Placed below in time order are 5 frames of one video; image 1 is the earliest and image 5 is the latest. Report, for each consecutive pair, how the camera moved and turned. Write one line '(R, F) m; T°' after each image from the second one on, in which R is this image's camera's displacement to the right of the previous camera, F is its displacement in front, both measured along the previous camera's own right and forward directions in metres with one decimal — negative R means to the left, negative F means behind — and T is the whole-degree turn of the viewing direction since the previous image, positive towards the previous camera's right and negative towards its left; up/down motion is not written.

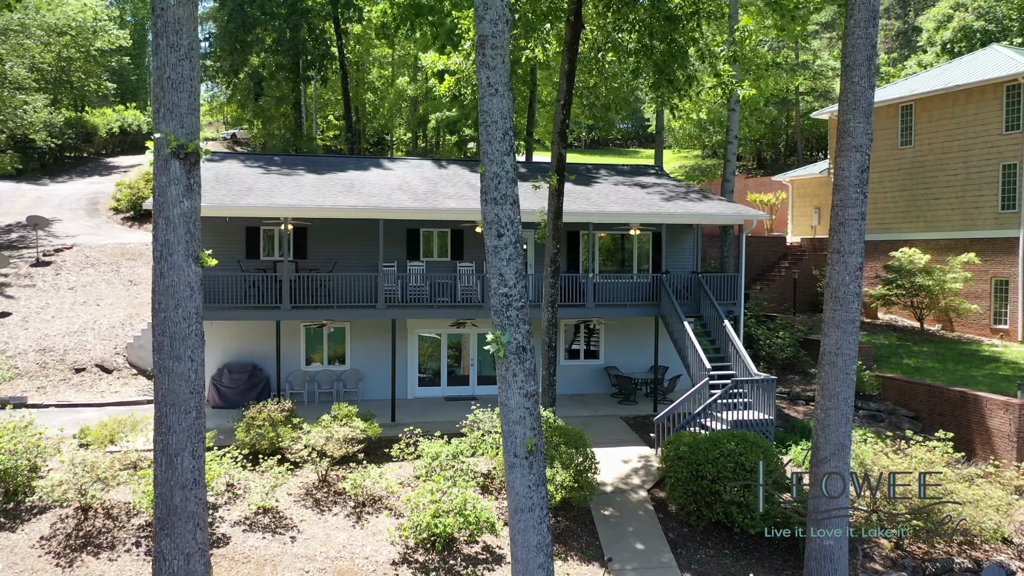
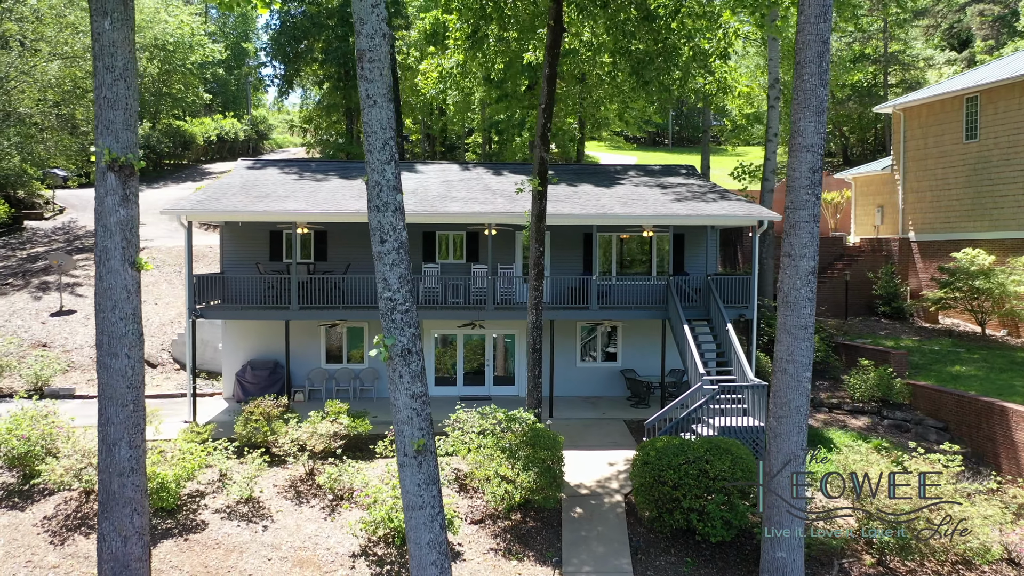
(+1.6, 0.0) m; -6°
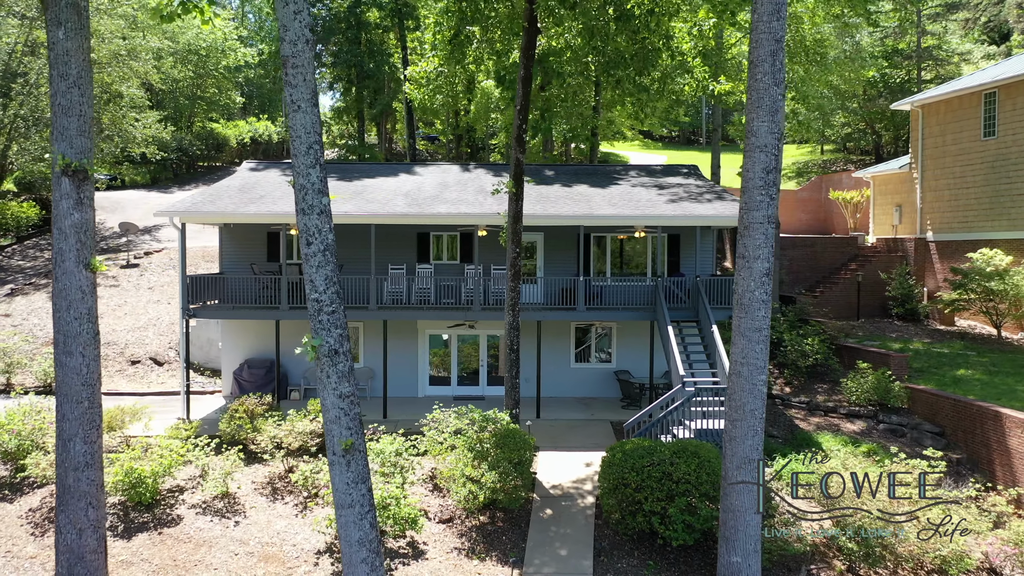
(+0.9, 0.0) m; -2°
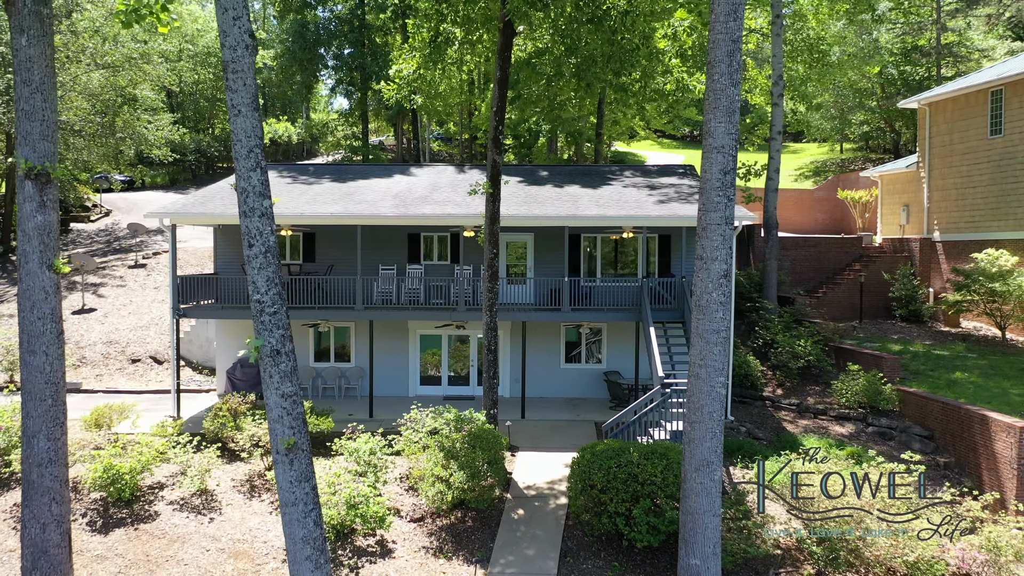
(+0.7, 0.0) m; -1°
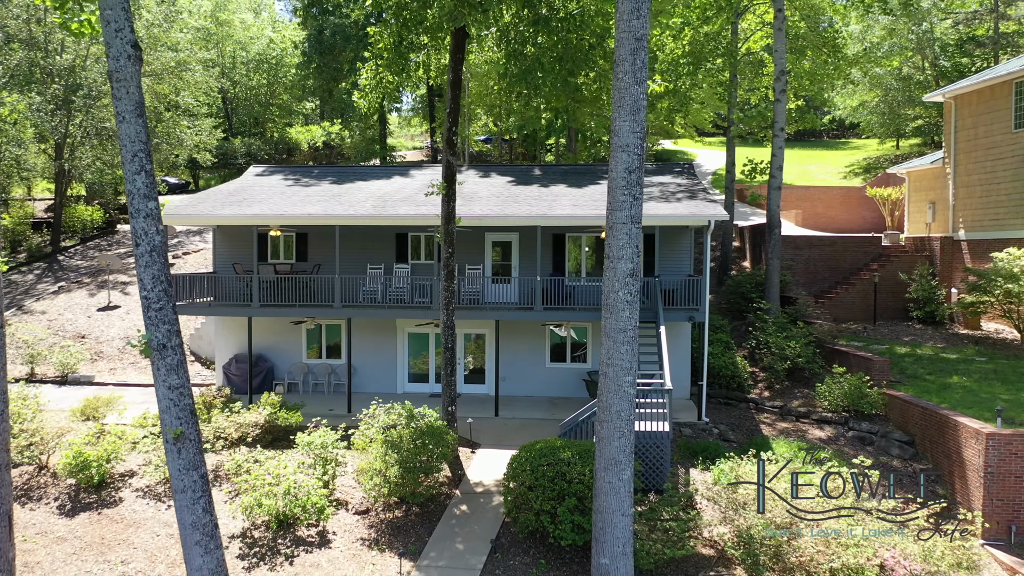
(+1.6, -0.1) m; -4°
